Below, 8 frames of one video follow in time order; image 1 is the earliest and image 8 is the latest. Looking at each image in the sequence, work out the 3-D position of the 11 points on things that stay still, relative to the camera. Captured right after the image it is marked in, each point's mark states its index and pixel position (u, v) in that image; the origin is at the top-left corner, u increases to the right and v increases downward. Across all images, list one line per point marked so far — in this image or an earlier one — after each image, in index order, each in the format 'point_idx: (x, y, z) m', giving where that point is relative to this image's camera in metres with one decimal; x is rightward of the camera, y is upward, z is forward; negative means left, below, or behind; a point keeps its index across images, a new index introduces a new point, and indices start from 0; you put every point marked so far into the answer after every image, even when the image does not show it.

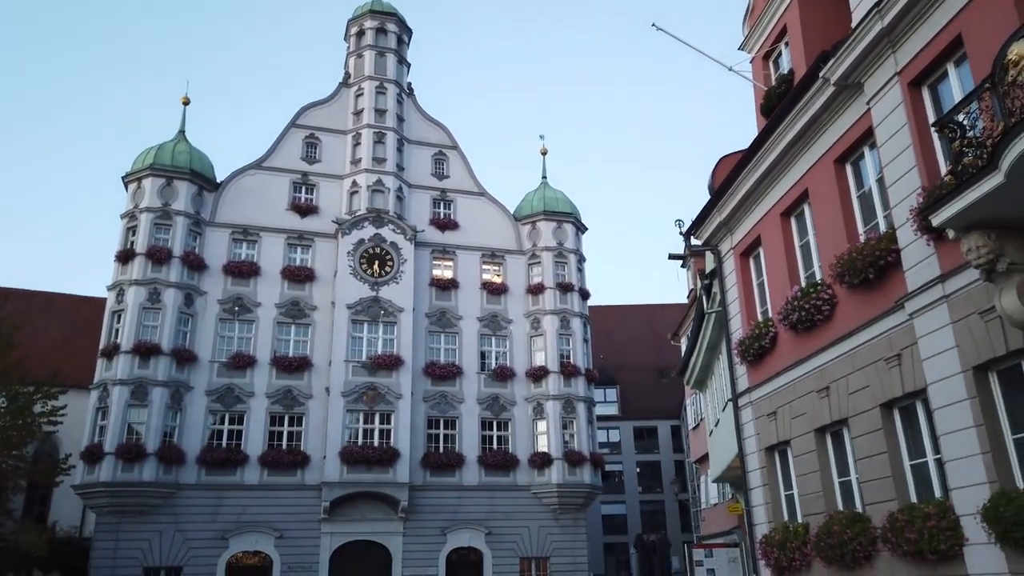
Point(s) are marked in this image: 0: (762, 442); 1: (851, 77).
0: (+4.7, -2.9, +13.9) m
1: (+4.9, +3.1, +10.9) m
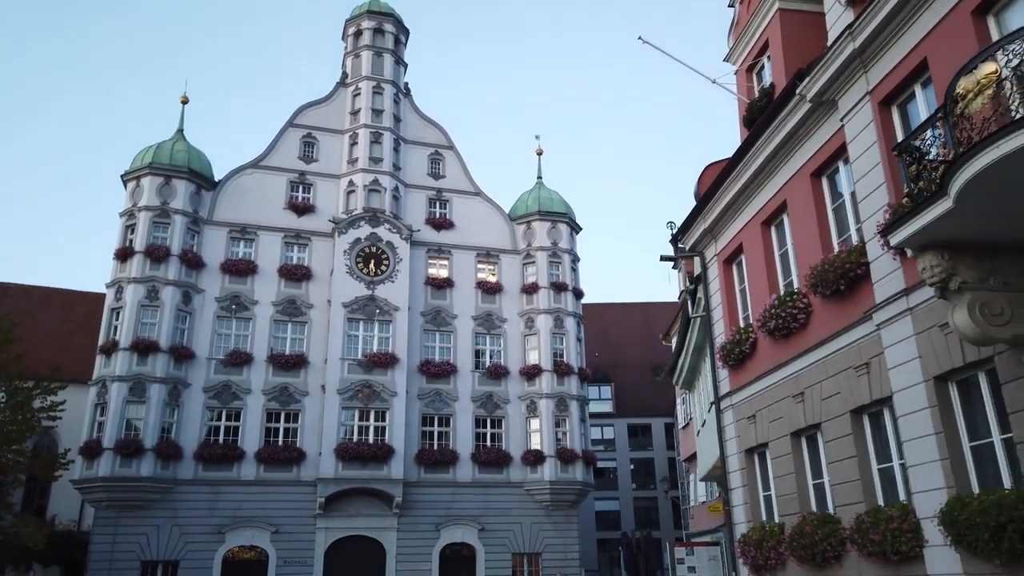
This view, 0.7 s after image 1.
0: (+4.4, -3.0, +14.3) m
1: (+4.7, +2.9, +11.2) m
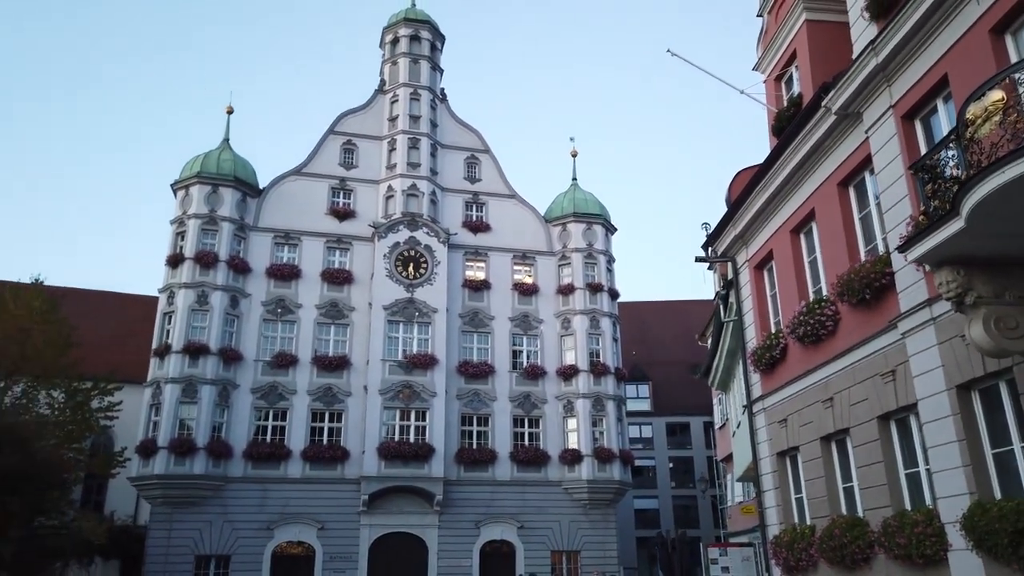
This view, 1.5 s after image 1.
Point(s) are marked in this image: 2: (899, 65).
0: (+5.1, -3.1, +14.6) m
1: (+5.2, +2.8, +11.5) m
2: (+5.4, +3.1, +10.4) m
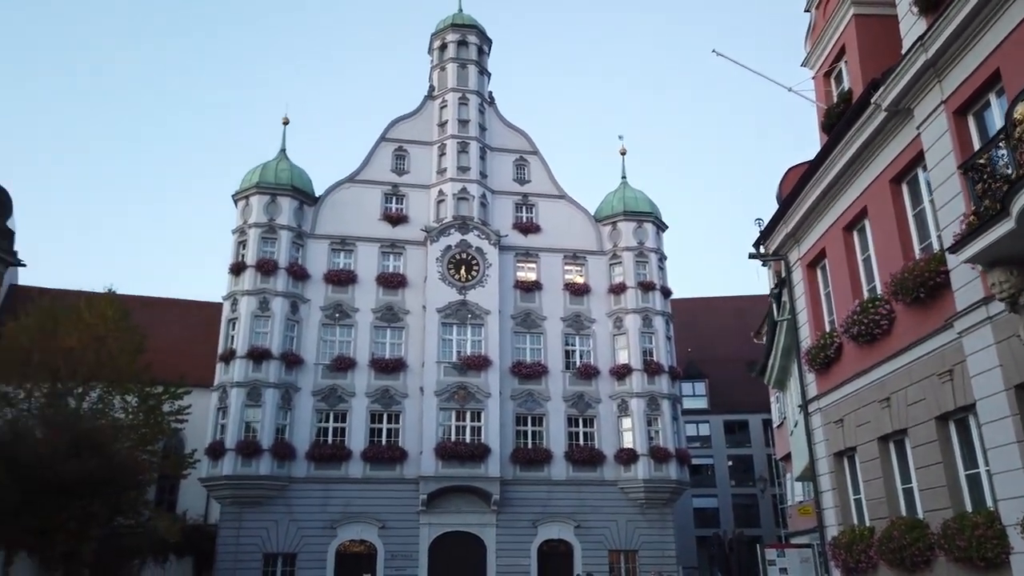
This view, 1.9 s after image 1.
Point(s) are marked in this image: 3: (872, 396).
0: (+6.2, -3.1, +14.4) m
1: (+5.9, +2.8, +11.3) m
2: (+6.0, +3.1, +10.2) m
3: (+6.2, -1.9, +12.8) m
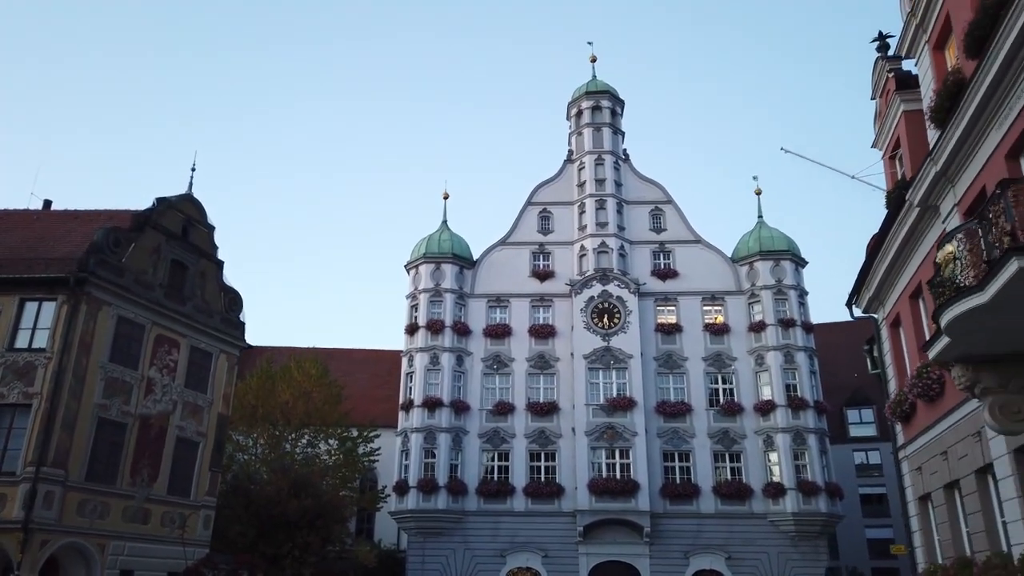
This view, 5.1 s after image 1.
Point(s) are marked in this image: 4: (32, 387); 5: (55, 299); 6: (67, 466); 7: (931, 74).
0: (+8.7, -4.4, +16.0) m
1: (+7.4, +1.5, +13.2) m
2: (+7.2, +1.9, +12.1) m
3: (+8.3, -3.1, +14.4) m
4: (-12.3, -2.5, +19.0) m
5: (-12.3, -0.3, +19.9) m
6: (-11.4, -4.5, +18.9) m
7: (+7.6, +3.9, +13.4) m
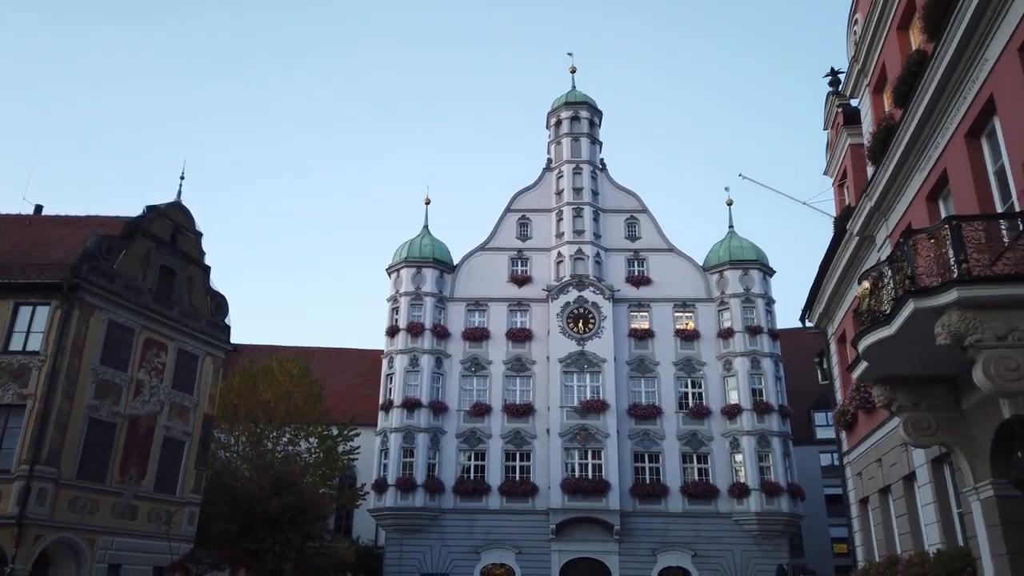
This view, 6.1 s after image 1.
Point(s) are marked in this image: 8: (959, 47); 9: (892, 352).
0: (+8.1, -4.9, +17.3) m
1: (+6.9, +1.1, +14.5) m
2: (+6.8, +1.5, +13.4) m
3: (+7.7, -3.6, +15.8) m
4: (-13.0, -2.7, +19.9) m
5: (-13.0, -0.4, +20.7) m
6: (-12.1, -4.7, +19.7) m
7: (+7.1, +3.4, +14.7) m
8: (+5.9, +3.2, +9.9) m
9: (+5.2, -0.9, +10.0) m
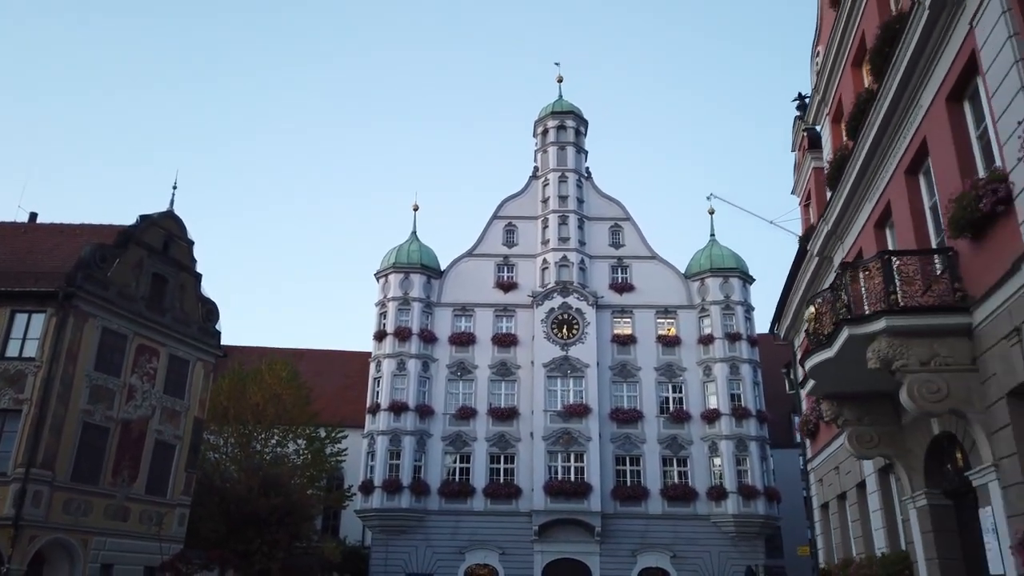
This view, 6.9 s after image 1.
0: (+7.6, -5.2, +18.2) m
1: (+6.5, +0.7, +15.4) m
2: (+6.4, +1.1, +14.3) m
3: (+7.2, -4.0, +16.7) m
4: (-13.6, -2.9, +20.5) m
5: (-13.5, -0.7, +21.3) m
6: (-12.6, -4.9, +20.4) m
7: (+6.7, +3.1, +15.6) m
8: (+5.6, +2.8, +10.7) m
9: (+4.8, -1.2, +10.9) m
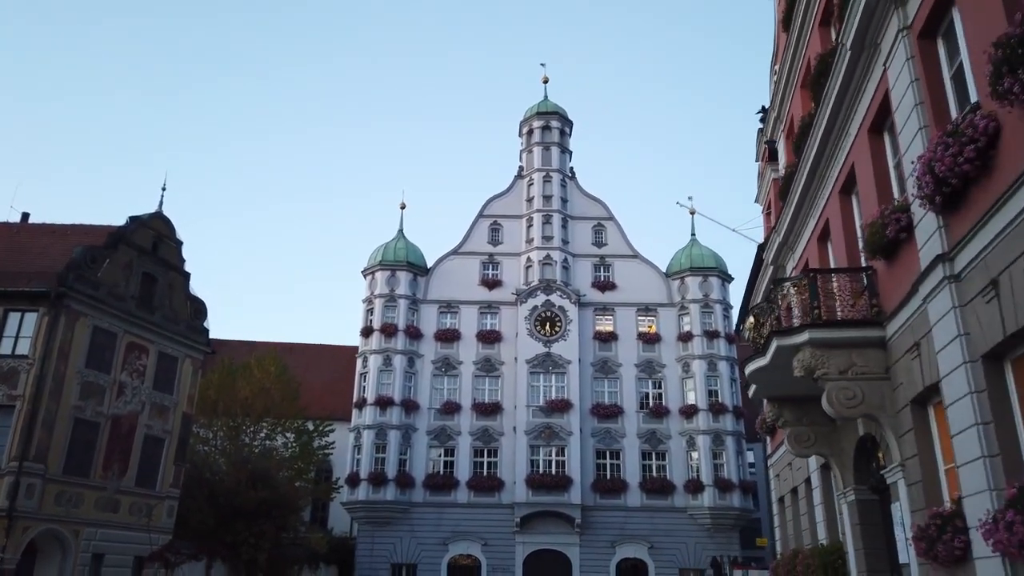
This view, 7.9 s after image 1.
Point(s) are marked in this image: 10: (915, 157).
0: (+6.9, -5.4, +19.2) m
1: (+5.9, +0.6, +16.3) m
2: (+5.7, +0.9, +15.2) m
3: (+6.5, -4.1, +17.6) m
4: (-14.3, -2.9, +21.3) m
5: (-14.2, -0.7, +22.1) m
6: (-13.3, -5.0, +21.2) m
7: (+6.1, +2.9, +16.5) m
8: (+5.0, +2.6, +11.6) m
9: (+4.2, -1.4, +11.8) m
10: (+4.7, +1.5, +8.6) m
